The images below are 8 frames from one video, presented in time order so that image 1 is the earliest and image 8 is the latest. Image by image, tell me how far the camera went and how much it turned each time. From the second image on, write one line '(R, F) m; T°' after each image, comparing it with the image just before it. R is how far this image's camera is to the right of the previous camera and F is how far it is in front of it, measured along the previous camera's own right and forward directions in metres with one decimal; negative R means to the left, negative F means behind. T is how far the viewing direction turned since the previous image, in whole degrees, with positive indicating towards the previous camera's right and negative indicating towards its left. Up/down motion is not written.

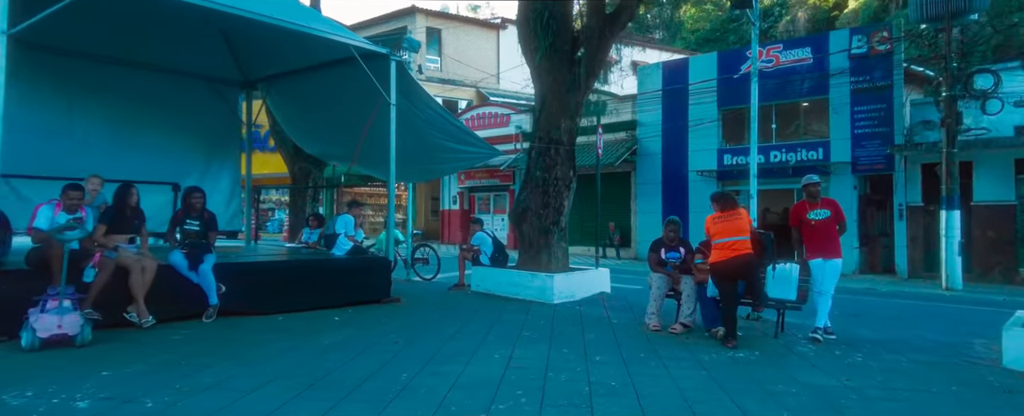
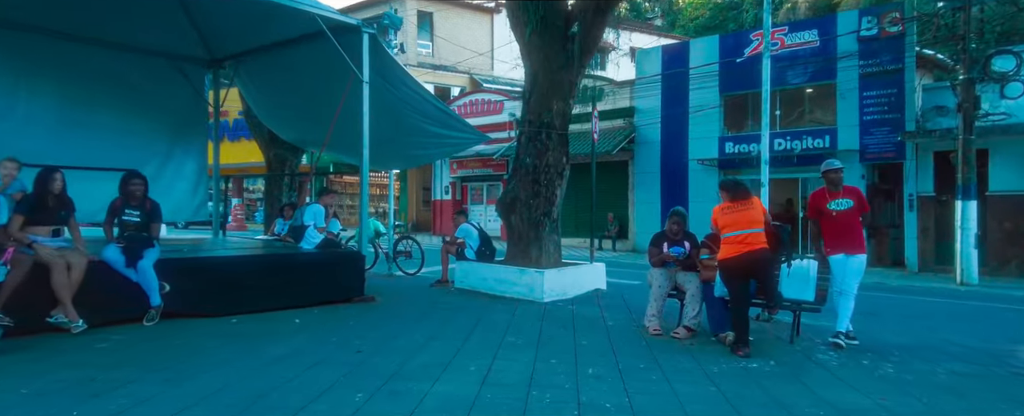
(+0.2, +0.7) m; 0°
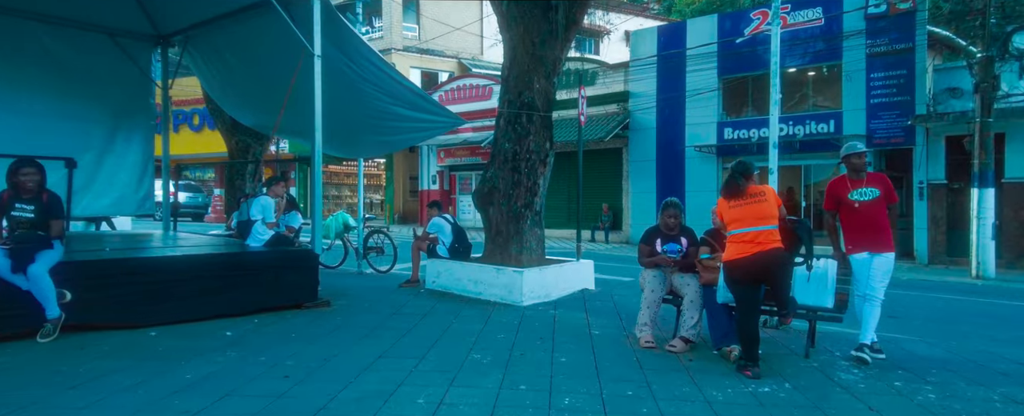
(+0.3, +0.9) m; 0°
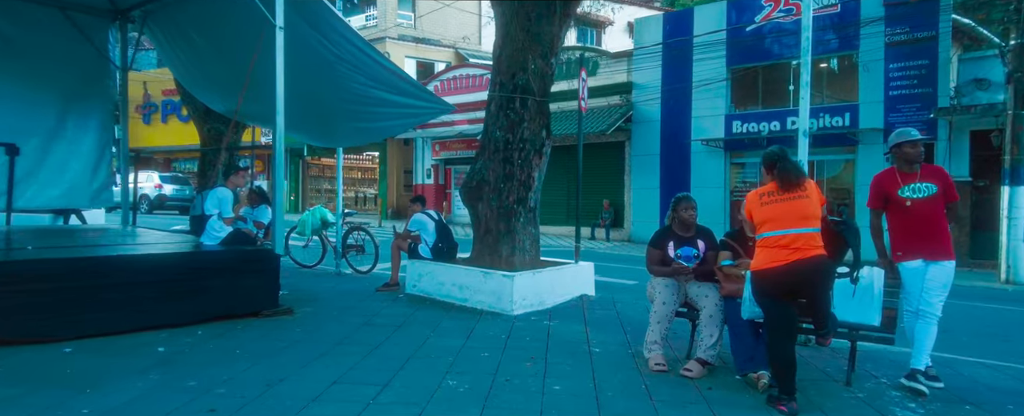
(+0.1, +0.8) m; 0°
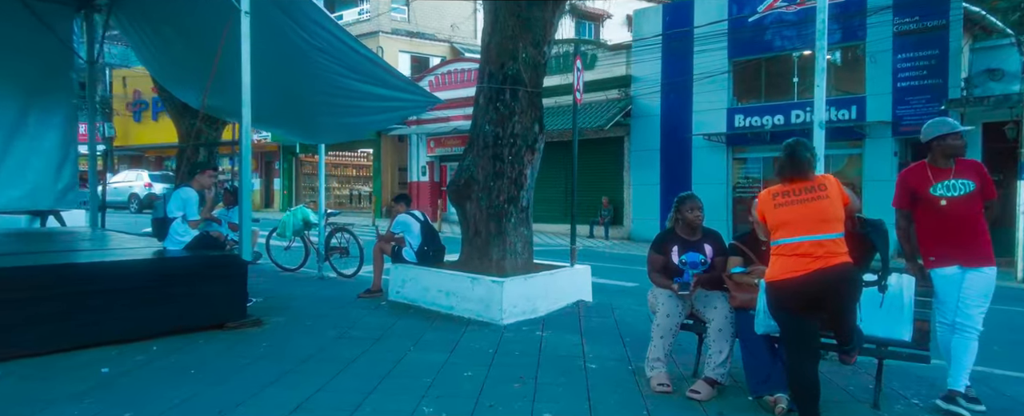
(+0.1, +0.5) m; 0°
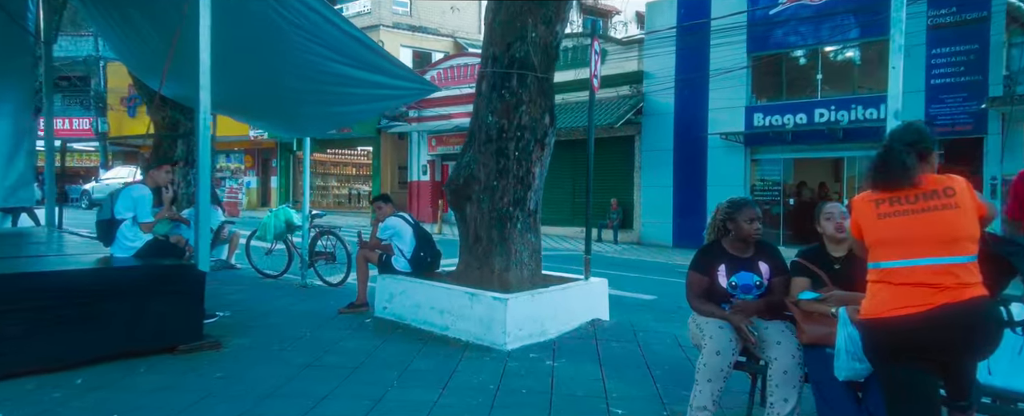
(0.0, +0.8) m; 0°
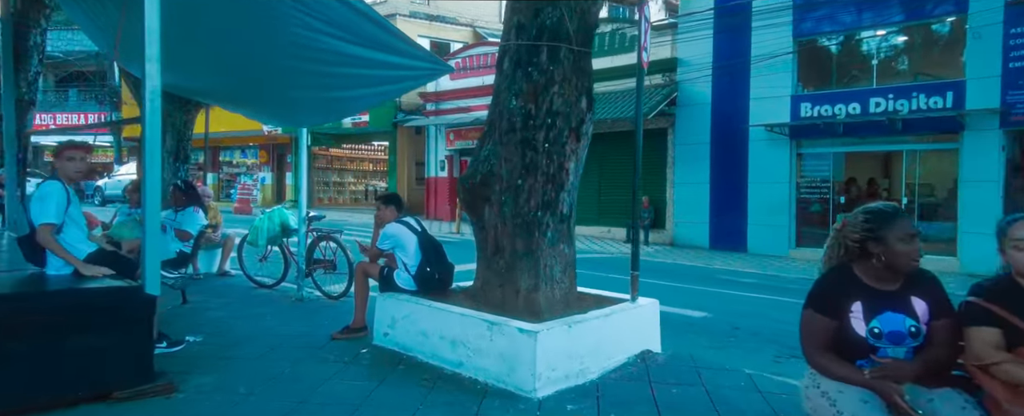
(-0.1, +1.0) m; -2°
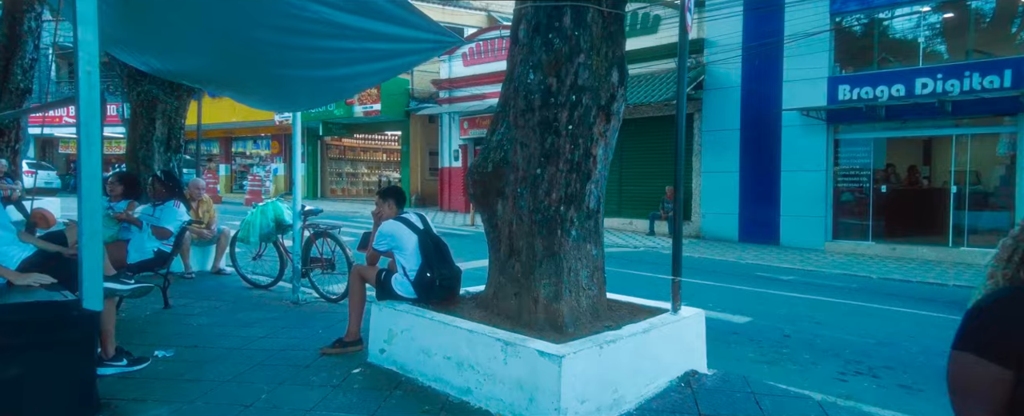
(0.0, +0.7) m; -2°
